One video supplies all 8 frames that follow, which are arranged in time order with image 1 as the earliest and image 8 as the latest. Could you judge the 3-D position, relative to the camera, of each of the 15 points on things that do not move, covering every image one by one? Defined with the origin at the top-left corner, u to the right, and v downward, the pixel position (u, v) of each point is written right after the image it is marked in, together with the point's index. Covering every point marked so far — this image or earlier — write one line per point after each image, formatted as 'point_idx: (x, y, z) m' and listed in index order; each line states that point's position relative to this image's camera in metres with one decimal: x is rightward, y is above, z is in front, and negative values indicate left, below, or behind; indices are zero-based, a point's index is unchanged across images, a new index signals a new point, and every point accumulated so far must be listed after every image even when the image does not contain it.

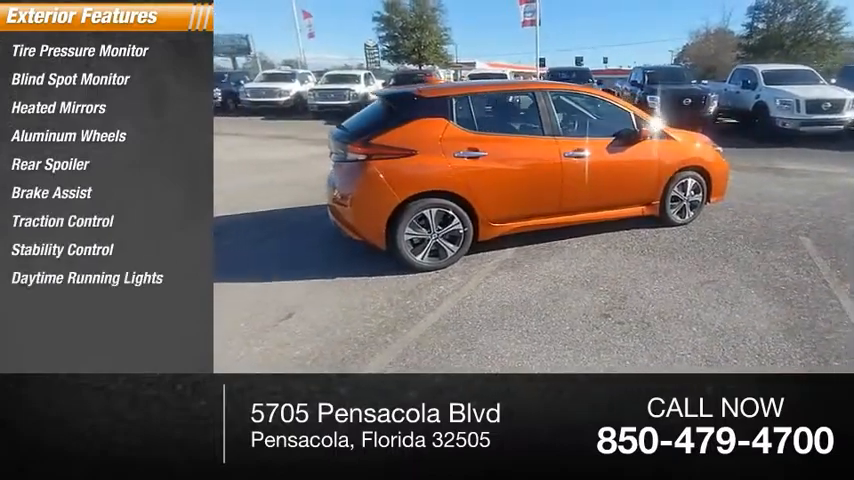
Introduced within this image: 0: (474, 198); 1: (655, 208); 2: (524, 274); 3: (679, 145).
0: (+0.3, +0.4, +4.8) m
1: (+2.2, +0.3, +5.2) m
2: (+0.7, -0.3, +4.6) m
3: (+2.4, +0.9, +5.1) m
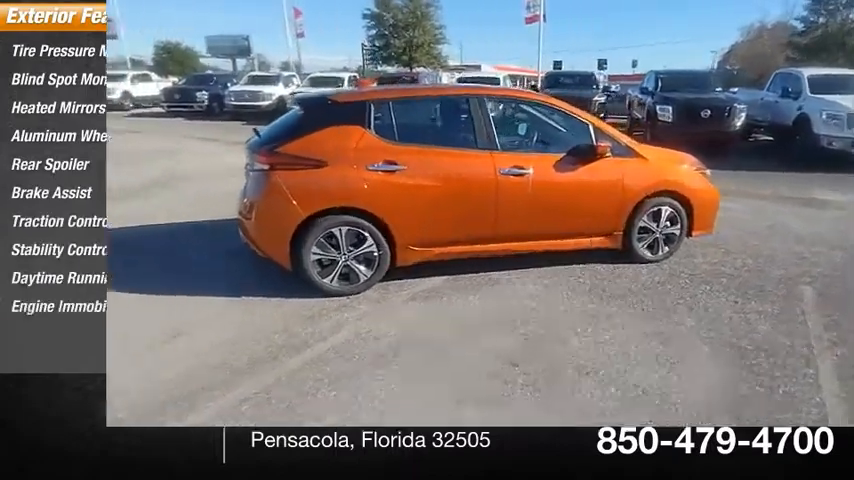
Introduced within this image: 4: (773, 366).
0: (-0.3, +0.1, +4.1) m
1: (+1.6, 0.0, +4.4) m
2: (+0.1, -0.5, +3.9) m
3: (+1.8, +0.6, +4.3) m
4: (+1.9, -0.7, +3.0) m
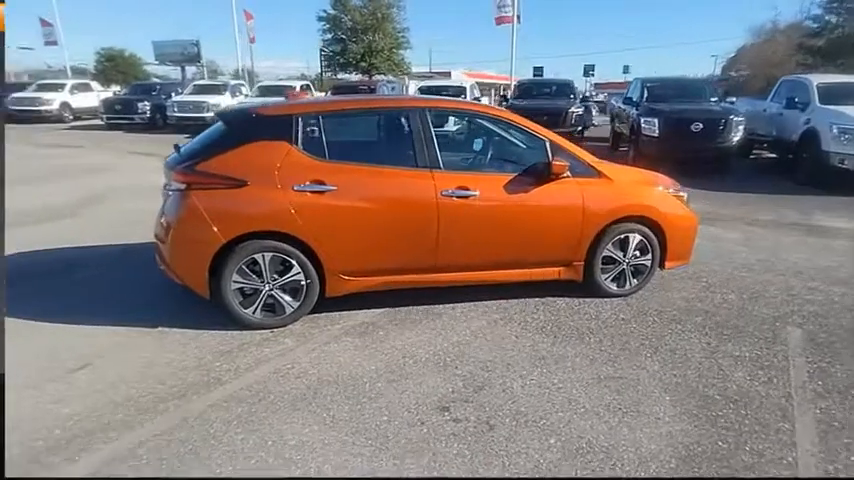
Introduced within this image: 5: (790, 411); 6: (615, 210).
0: (-0.7, 0.0, +3.6) m
1: (+1.1, -0.2, +4.1) m
2: (-0.4, -0.7, +3.5) m
3: (+1.4, +0.4, +4.0) m
4: (+1.5, -0.9, +2.7) m
5: (+1.8, -0.9, +2.7) m
6: (+1.4, +0.2, +4.0) m
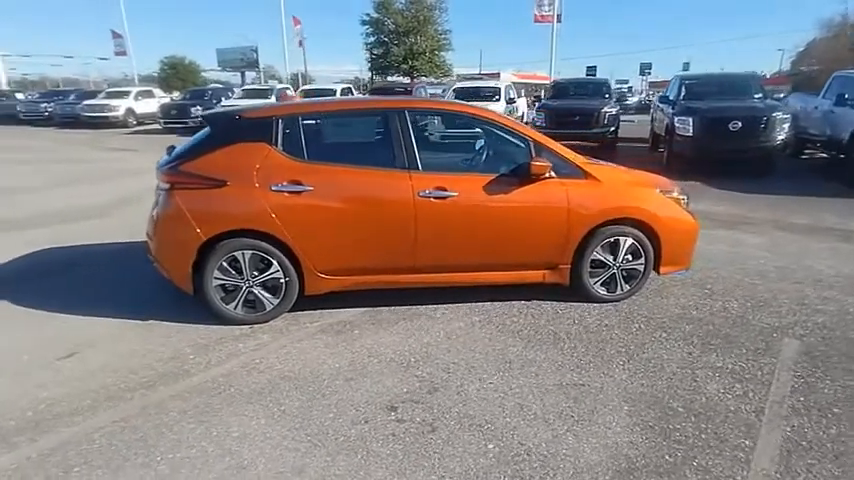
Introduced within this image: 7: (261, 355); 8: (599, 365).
0: (-0.9, 0.0, +3.7) m
1: (+1.0, -0.3, +4.0) m
2: (-0.5, -0.7, +3.5) m
3: (+1.2, +0.4, +3.9) m
4: (+1.2, -0.9, +2.5) m
5: (+1.5, -0.9, +2.6) m
6: (+1.3, +0.2, +3.9) m
7: (-1.0, -0.7, +3.4) m
8: (+1.0, -0.7, +3.2) m
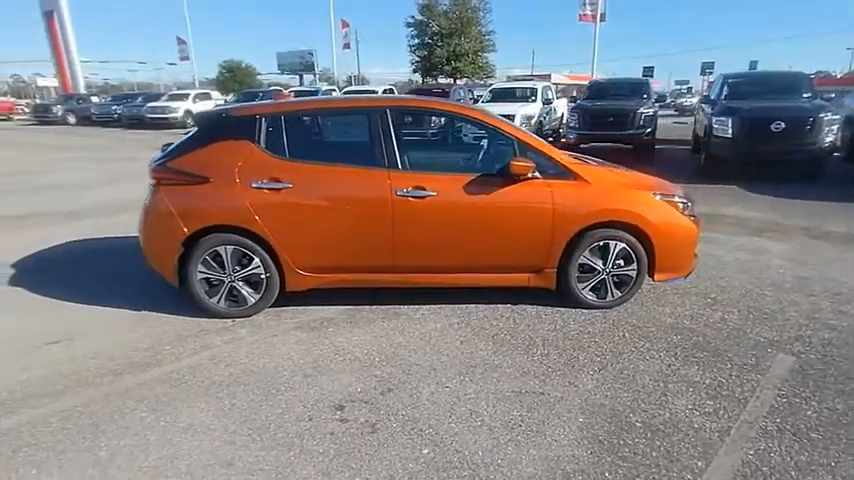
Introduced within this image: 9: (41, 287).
0: (-1.0, 0.0, +3.8) m
1: (+0.9, -0.3, +3.9) m
2: (-0.7, -0.6, +3.5) m
3: (+1.1, +0.3, +3.7) m
4: (+0.9, -0.9, +2.4) m
5: (+1.3, -0.9, +2.4) m
6: (+1.1, +0.2, +3.7) m
7: (-1.2, -0.7, +3.4) m
8: (+0.8, -0.7, +3.0) m
9: (-3.2, -0.4, +4.5) m
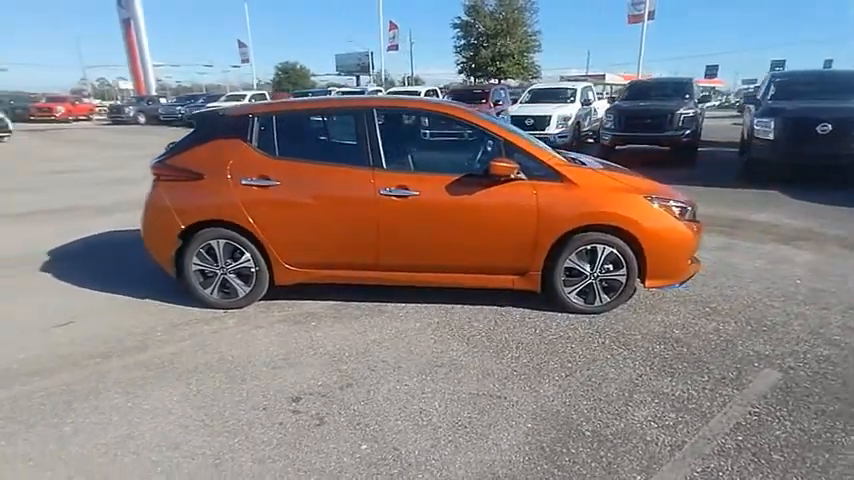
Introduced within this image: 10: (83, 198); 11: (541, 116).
0: (-1.1, 0.0, +3.9) m
1: (+0.7, -0.3, +3.8) m
2: (-0.9, -0.6, +3.6) m
3: (+1.0, +0.3, +3.6) m
4: (+0.7, -0.9, +2.3) m
5: (+1.0, -0.9, +2.3) m
6: (+1.0, +0.2, +3.6) m
7: (-1.4, -0.6, +3.6) m
8: (+0.6, -0.8, +3.0) m
9: (-3.2, -0.3, +4.8) m
10: (-5.3, +0.7, +8.4) m
11: (+2.3, +2.6, +11.3) m
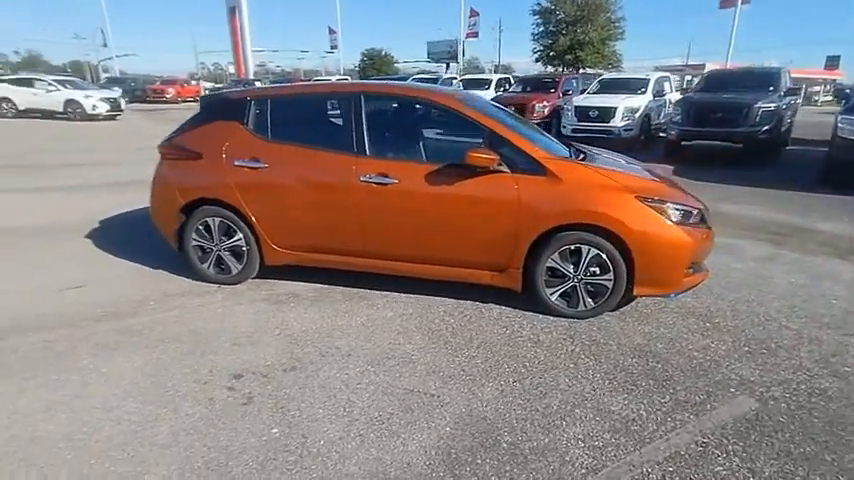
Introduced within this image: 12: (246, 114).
0: (-1.2, +0.2, +4.0) m
1: (+0.6, -0.3, +3.6) m
2: (-1.1, -0.5, +3.7) m
3: (+0.8, +0.3, +3.4) m
4: (+0.2, -0.9, +2.2) m
5: (+0.5, -0.9, +2.1) m
6: (+0.8, +0.2, +3.4) m
7: (-1.6, -0.5, +3.7) m
8: (+0.2, -0.7, +2.8) m
9: (-3.2, 0.0, +5.3) m
10: (-4.6, +1.1, +9.1) m
11: (+3.5, +2.6, +10.7) m
12: (-1.3, +0.9, +4.0) m
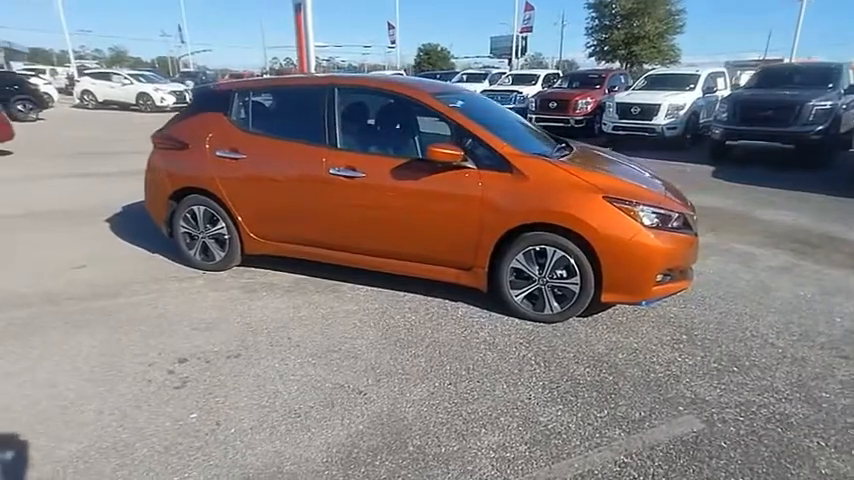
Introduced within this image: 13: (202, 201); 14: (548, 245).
0: (-1.4, +0.2, +4.0) m
1: (+0.4, -0.3, +3.5) m
2: (-1.3, -0.4, +3.7) m
3: (+0.6, +0.3, +3.2) m
4: (-0.2, -0.9, +2.1) m
5: (+0.1, -0.9, +2.0) m
6: (+0.6, +0.2, +3.2) m
7: (-1.8, -0.4, +3.9) m
8: (-0.1, -0.7, +2.7) m
9: (-3.2, +0.1, +5.5) m
10: (-4.2, +1.4, +9.5) m
11: (+4.1, +2.5, +10.1) m
12: (-1.4, +1.0, +4.1) m
13: (-1.7, +0.3, +4.2) m
14: (+0.7, 0.0, +3.3) m
